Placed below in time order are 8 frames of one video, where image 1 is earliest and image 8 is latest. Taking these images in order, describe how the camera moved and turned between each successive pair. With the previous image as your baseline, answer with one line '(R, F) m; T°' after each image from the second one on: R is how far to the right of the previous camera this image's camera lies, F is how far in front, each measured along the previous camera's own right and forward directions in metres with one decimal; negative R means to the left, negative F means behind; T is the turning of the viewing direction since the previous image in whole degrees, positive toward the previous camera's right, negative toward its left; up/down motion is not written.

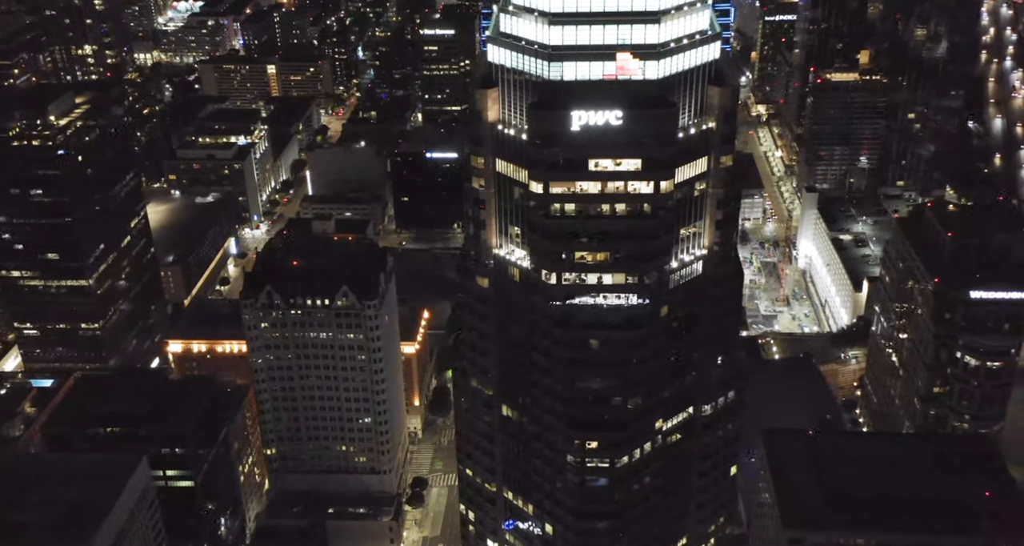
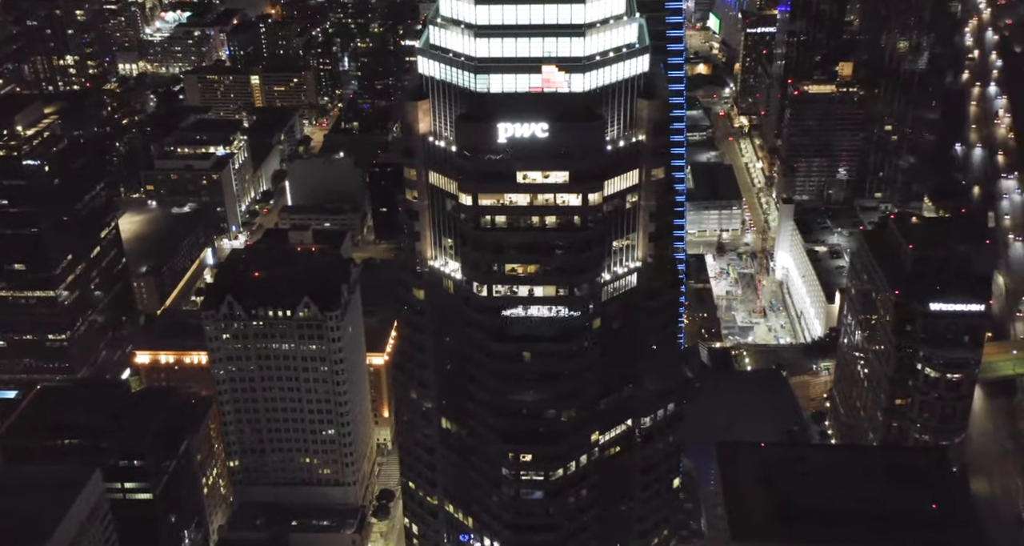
(+2.7, +0.1) m; 0°
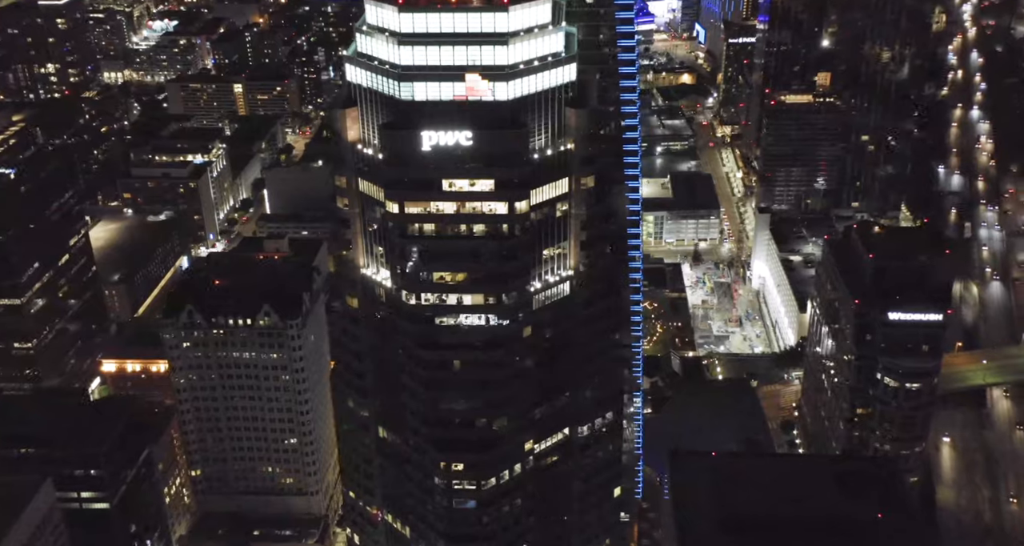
(+2.8, +0.1) m; 0°
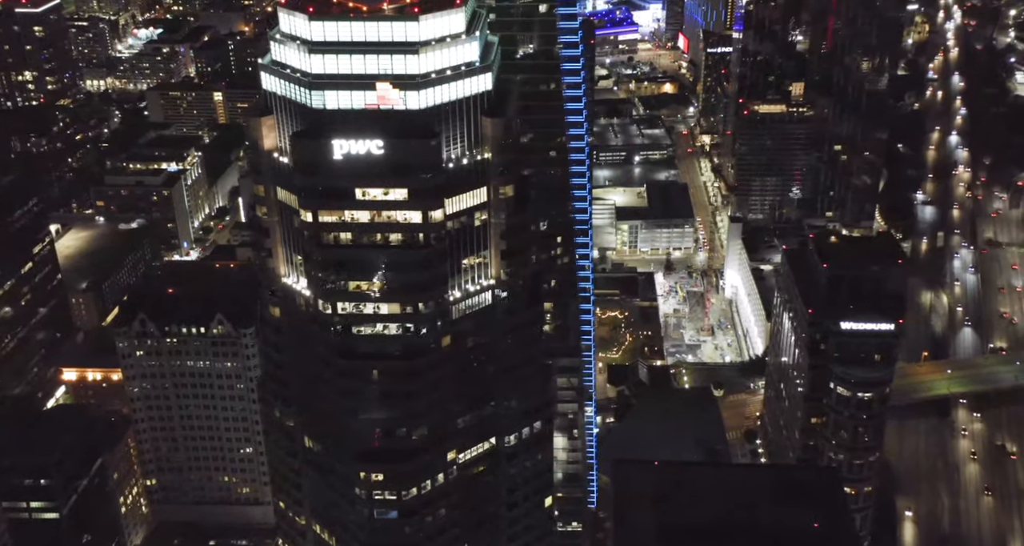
(+3.2, +0.1) m; 0°
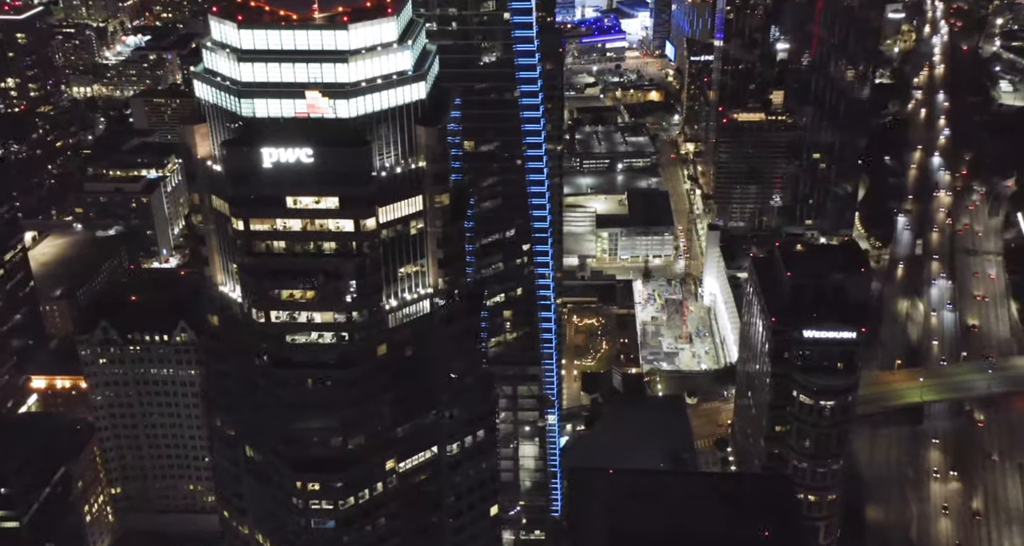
(+2.6, 0.0) m; 0°
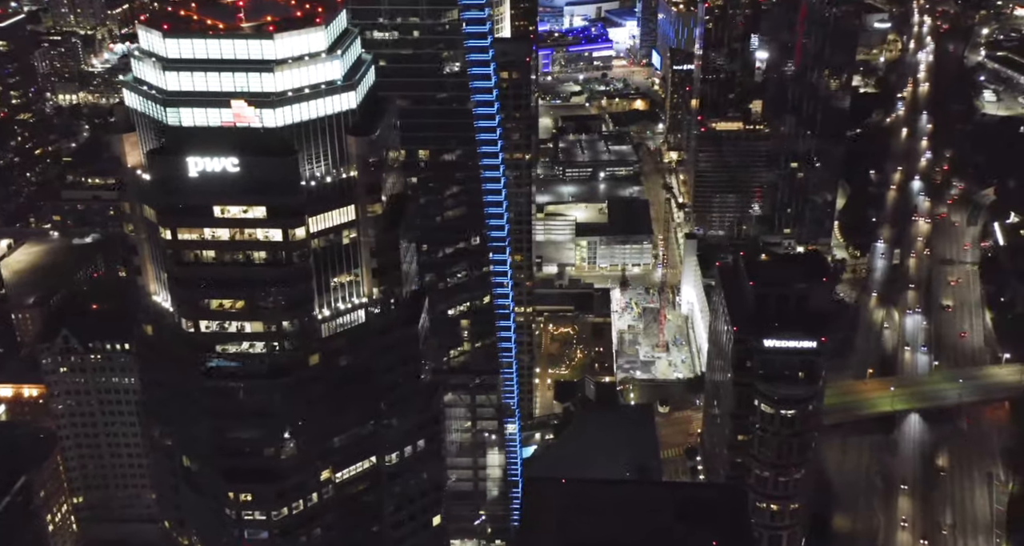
(+2.7, +0.1) m; 0°
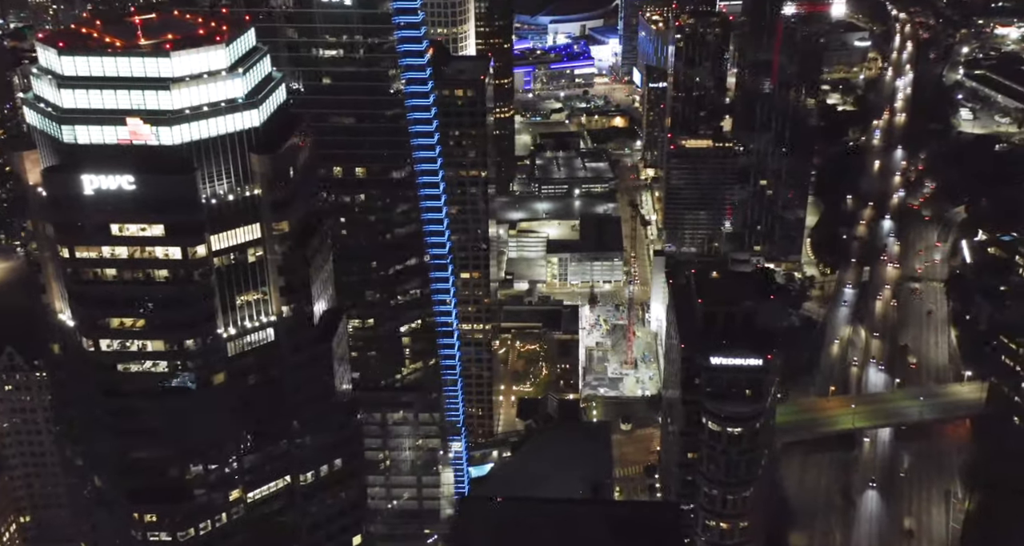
(+3.7, +0.2) m; +1°
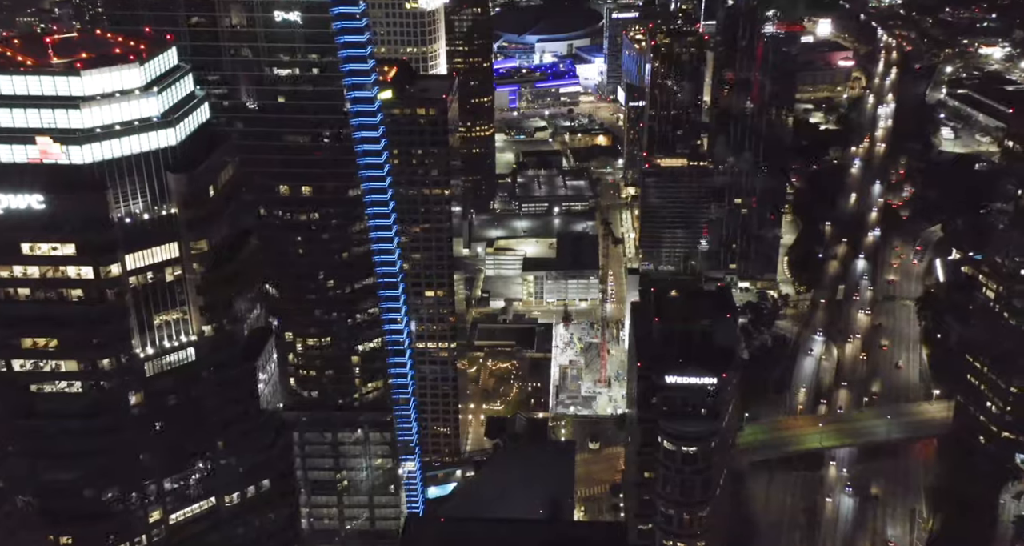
(+3.2, +0.2) m; 0°
